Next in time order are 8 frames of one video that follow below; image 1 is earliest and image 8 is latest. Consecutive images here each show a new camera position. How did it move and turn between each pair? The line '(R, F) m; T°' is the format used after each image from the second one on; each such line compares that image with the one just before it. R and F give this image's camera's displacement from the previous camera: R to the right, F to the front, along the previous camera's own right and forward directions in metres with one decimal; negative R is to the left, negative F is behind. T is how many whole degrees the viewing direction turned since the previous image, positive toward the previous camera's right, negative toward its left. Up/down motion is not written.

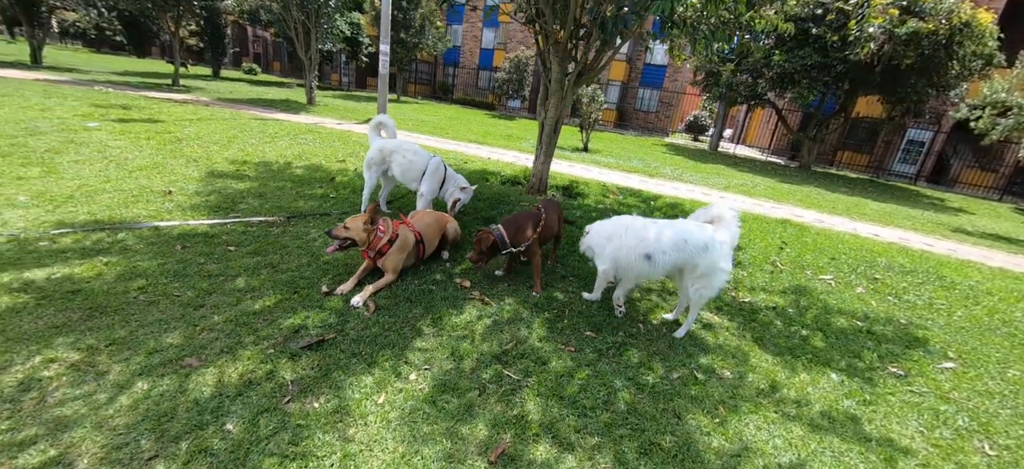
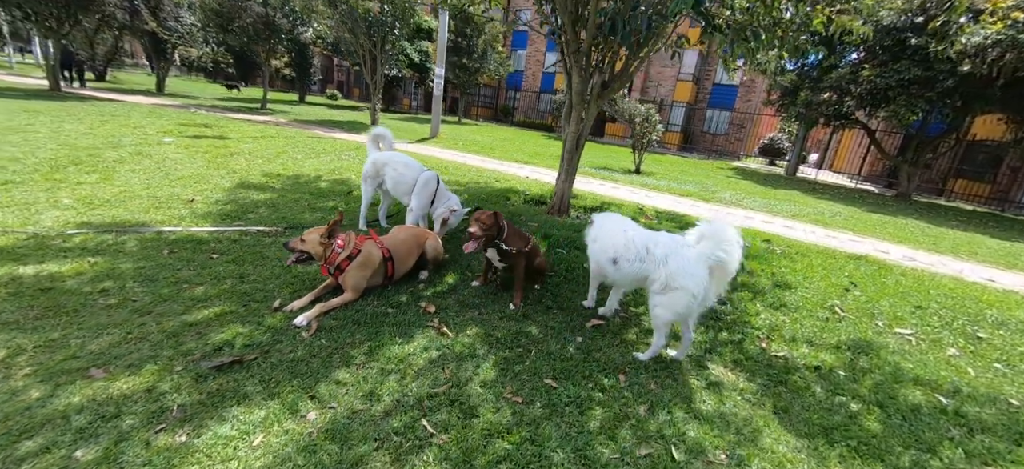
(+0.7, +0.5) m; -9°
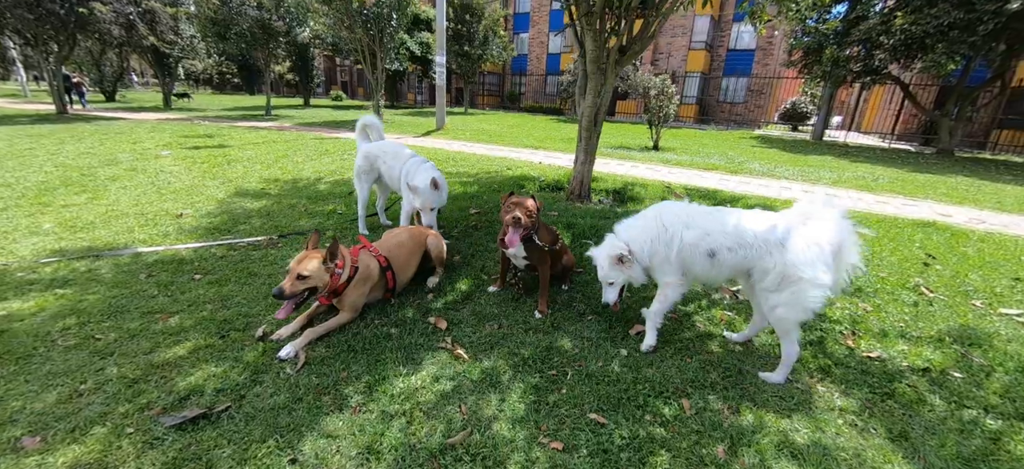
(0.0, +0.6) m; -2°
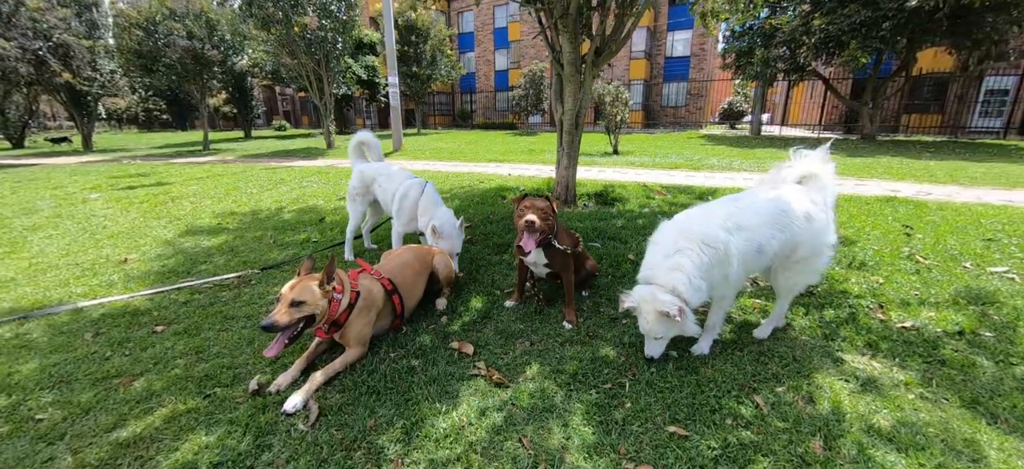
(-0.4, +0.3) m; +6°
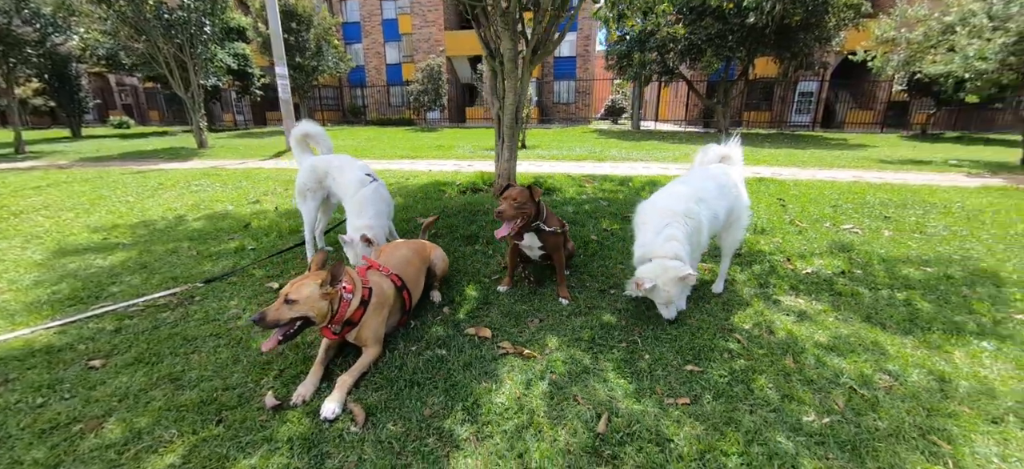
(-0.7, -0.1) m; +14°
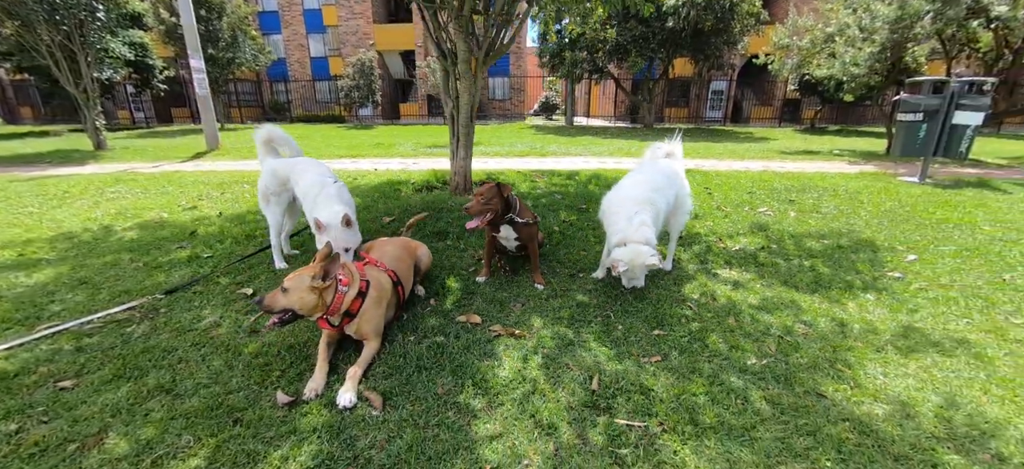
(-0.3, -0.2) m; +9°
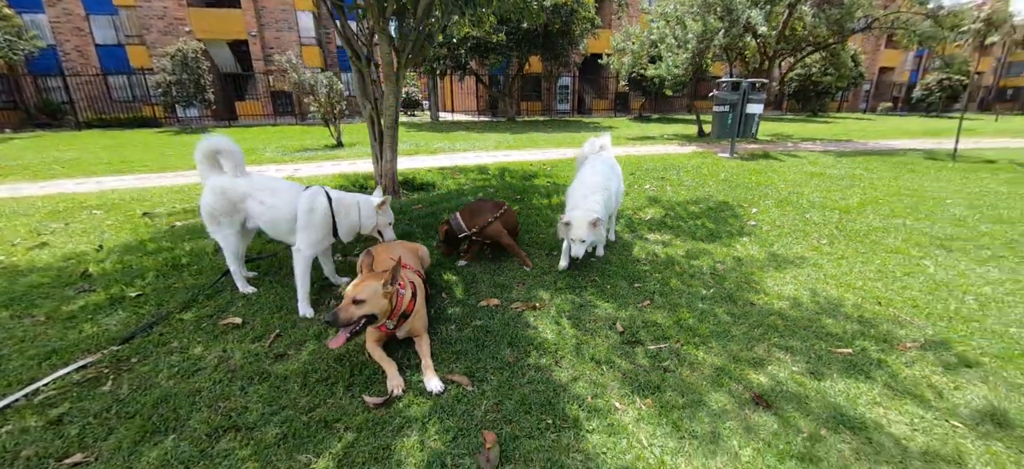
(-1.1, -0.3) m; +19°
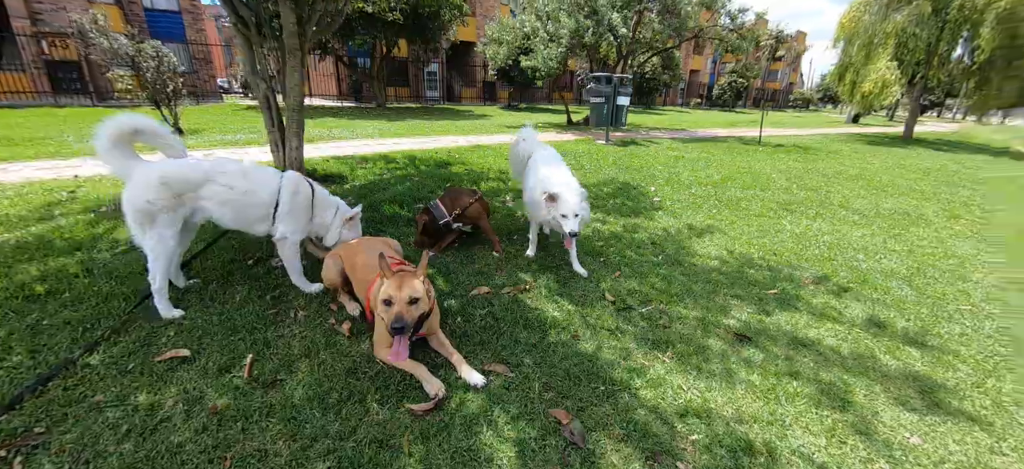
(-0.9, +0.1) m; +19°
